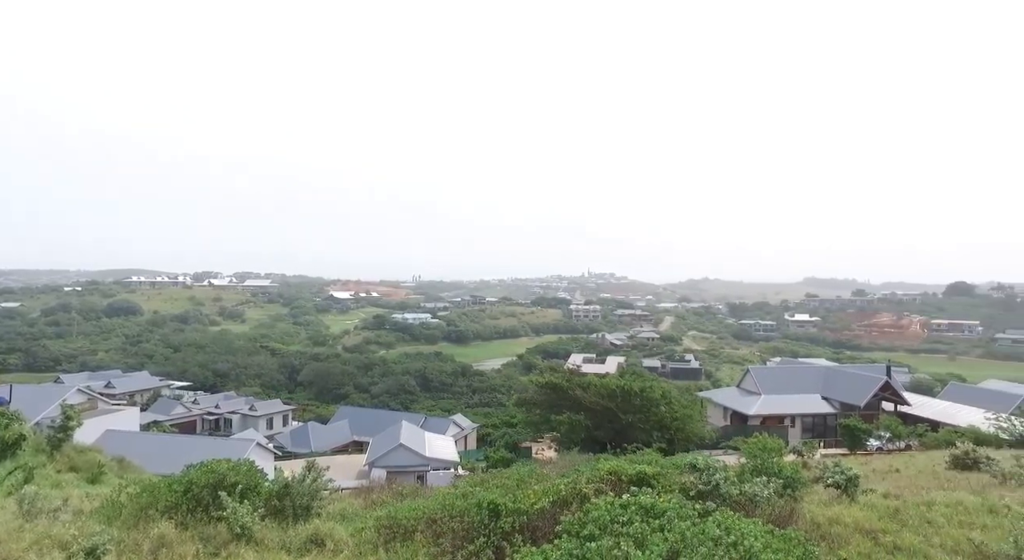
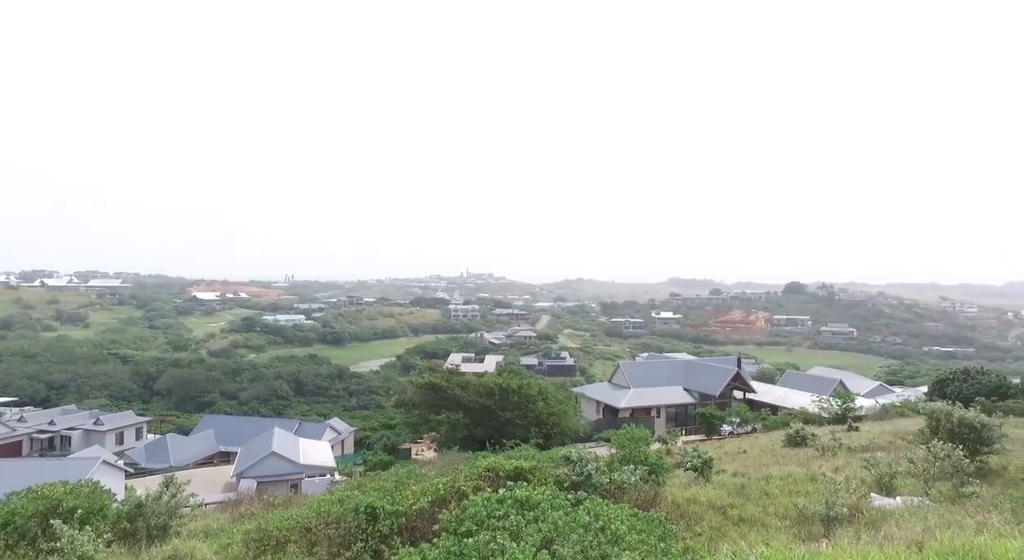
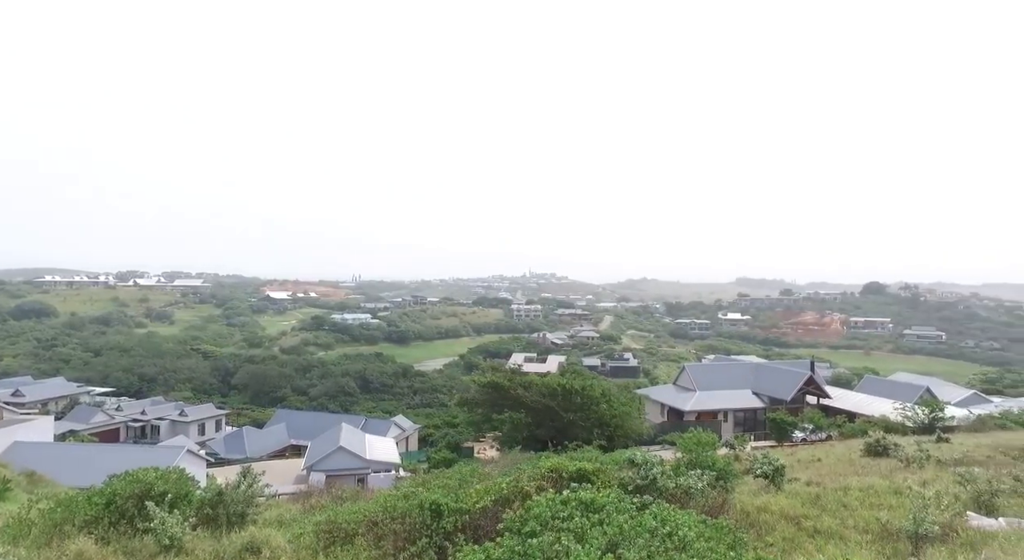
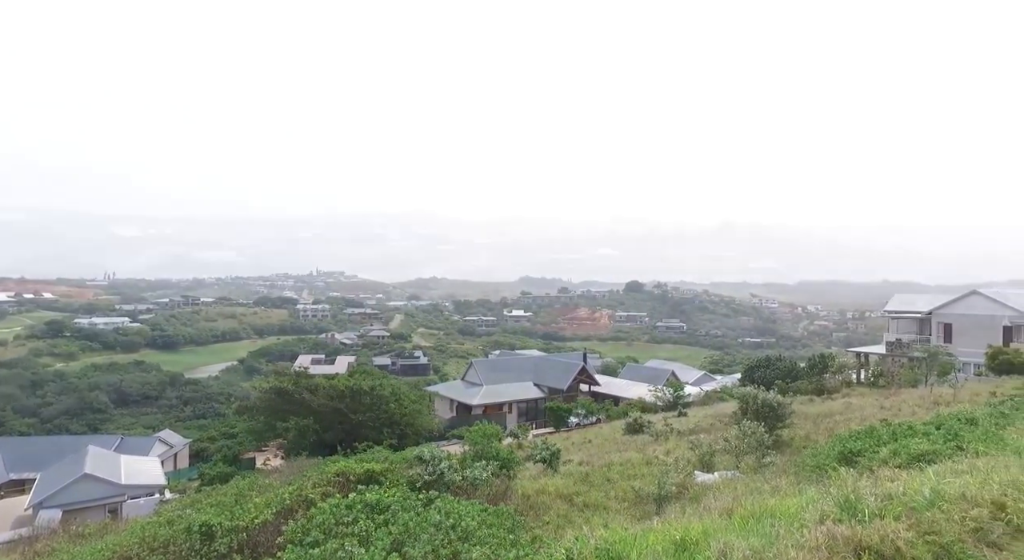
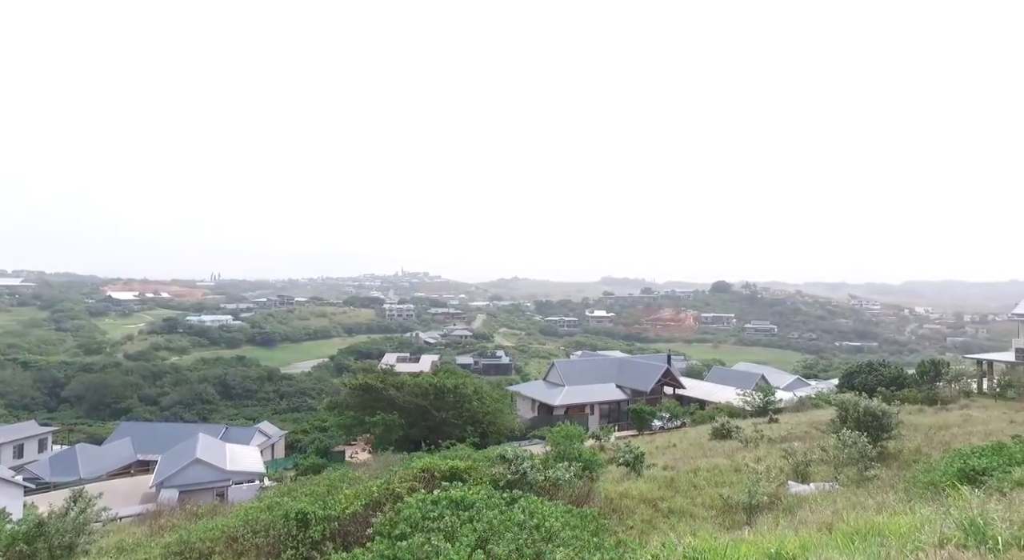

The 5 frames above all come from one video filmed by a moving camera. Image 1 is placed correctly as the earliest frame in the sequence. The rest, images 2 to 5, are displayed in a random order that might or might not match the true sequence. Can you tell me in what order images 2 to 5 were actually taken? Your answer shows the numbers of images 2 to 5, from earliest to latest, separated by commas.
3, 2, 5, 4
